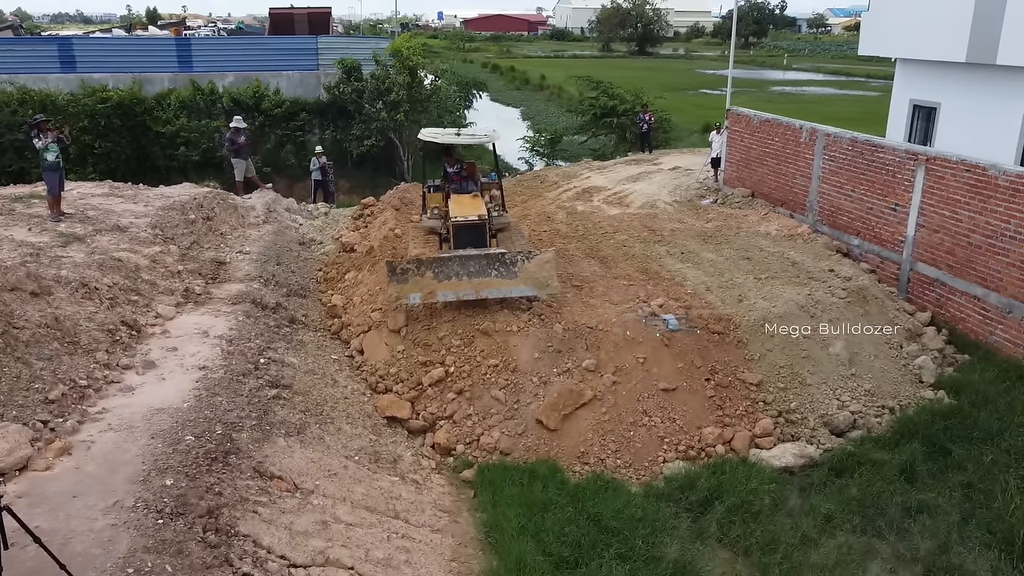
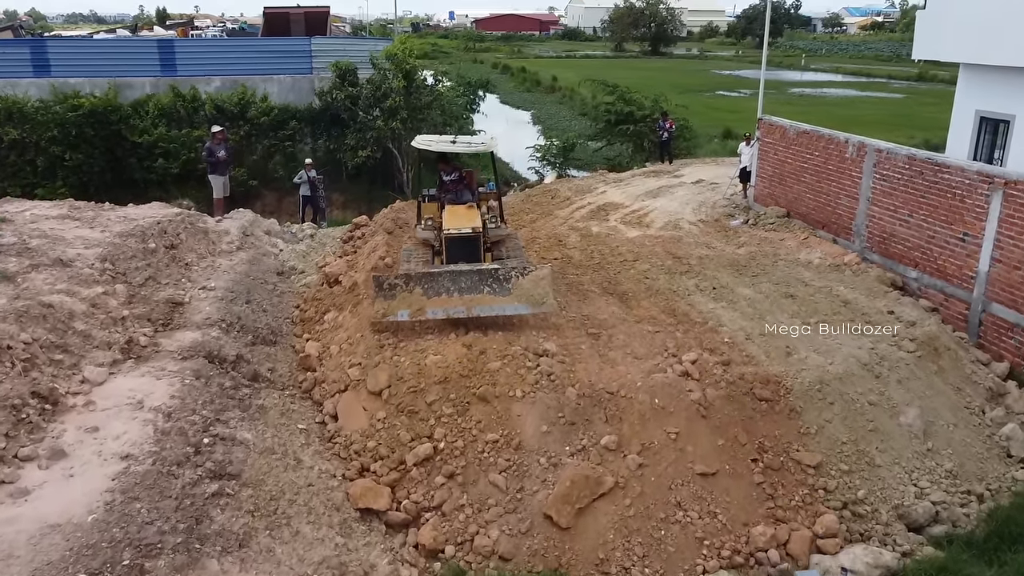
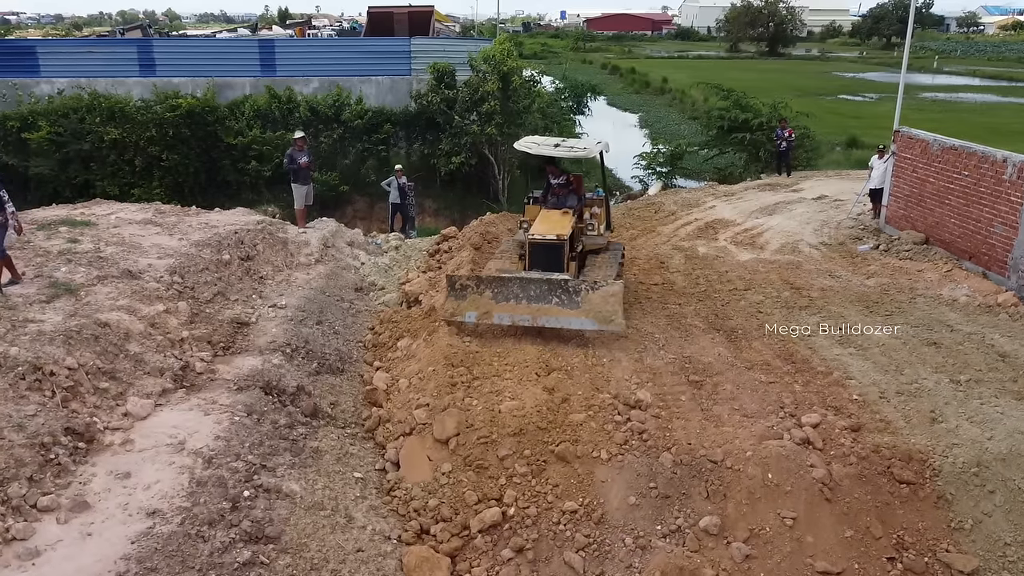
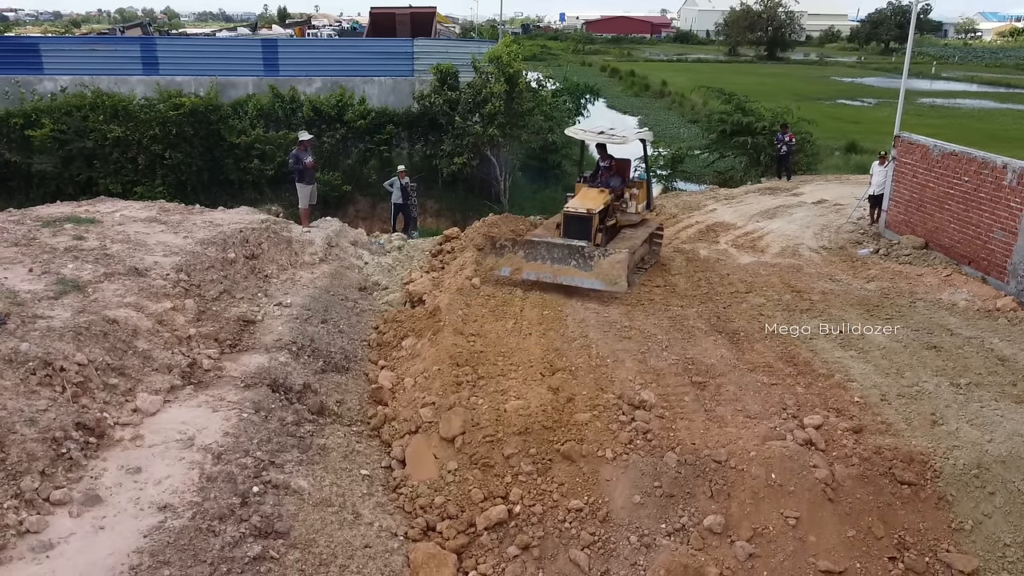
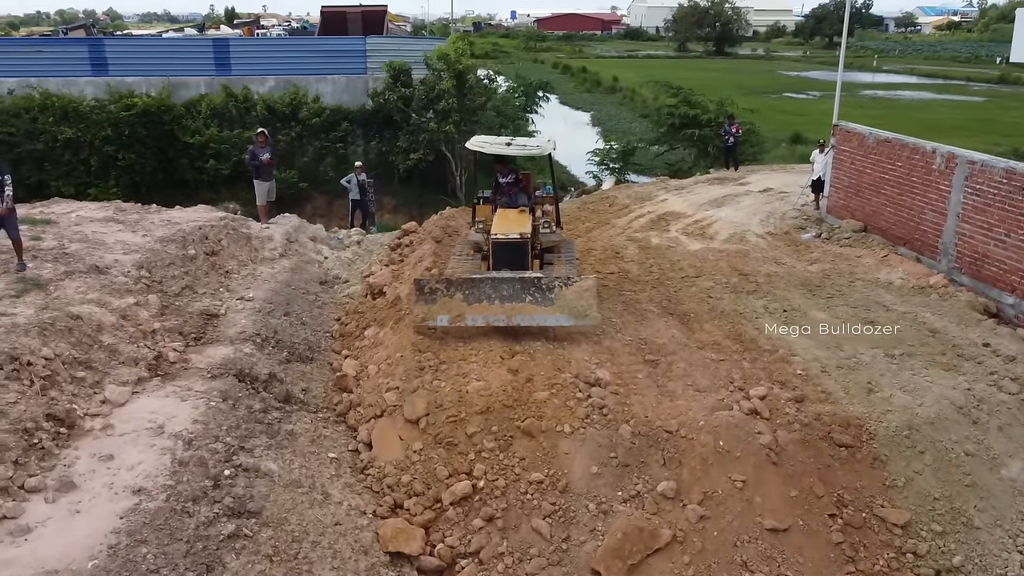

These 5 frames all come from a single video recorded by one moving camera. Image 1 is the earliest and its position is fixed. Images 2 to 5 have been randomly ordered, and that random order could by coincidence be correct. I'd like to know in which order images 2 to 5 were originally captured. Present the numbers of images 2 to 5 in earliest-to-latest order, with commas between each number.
2, 5, 3, 4
